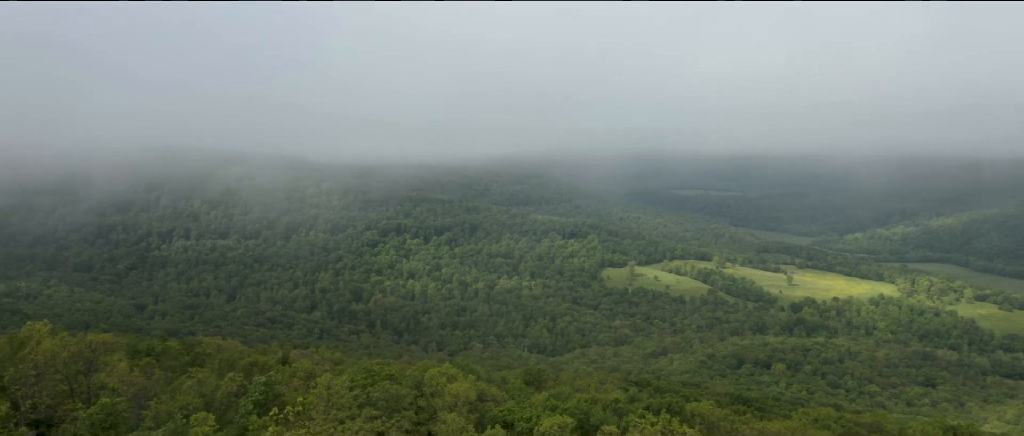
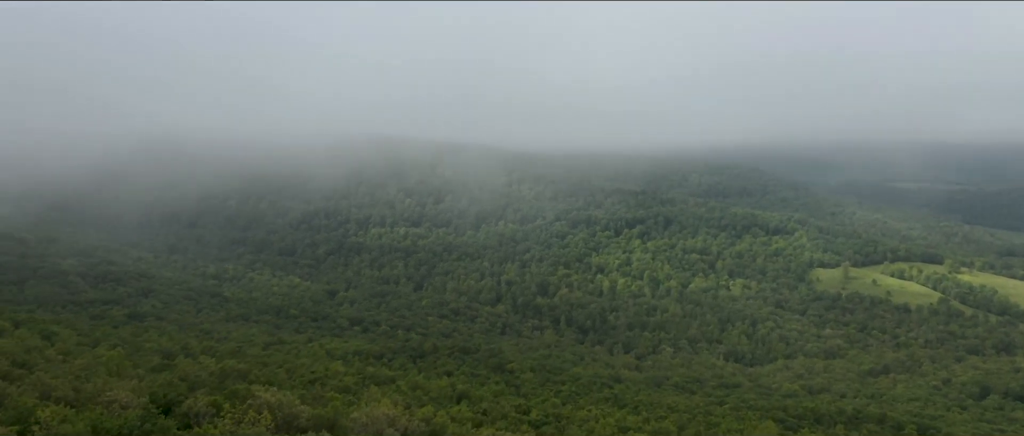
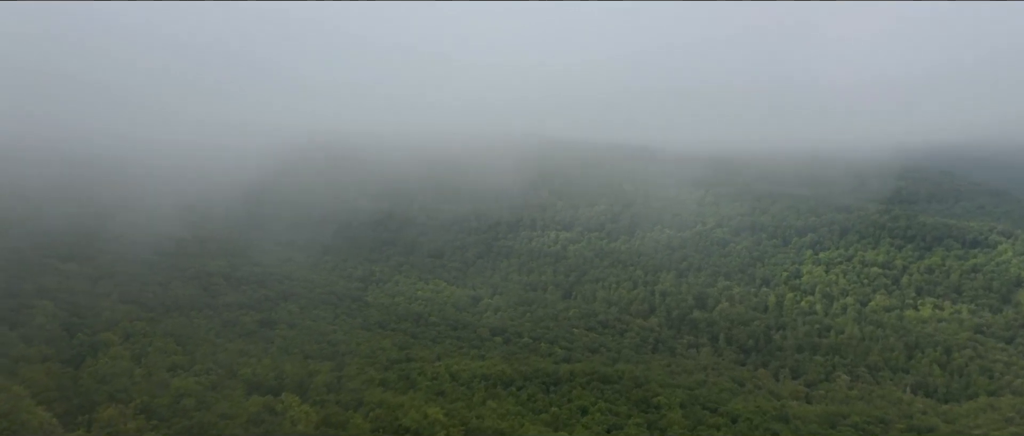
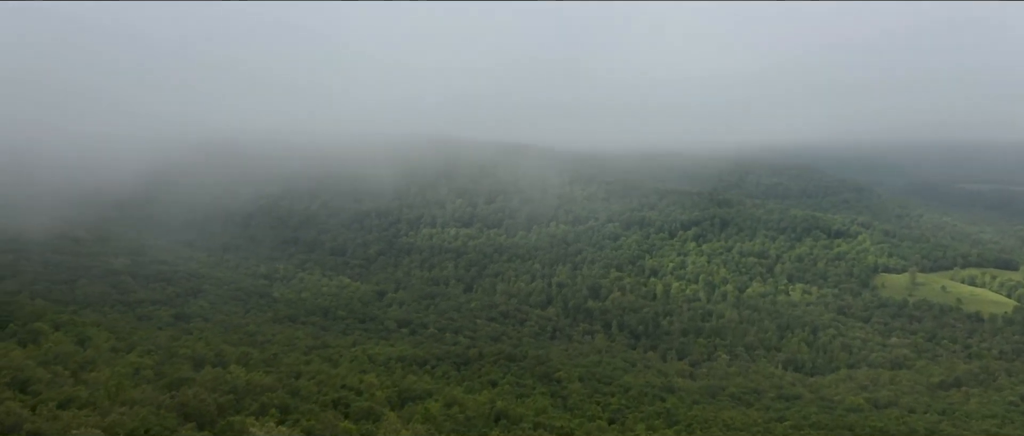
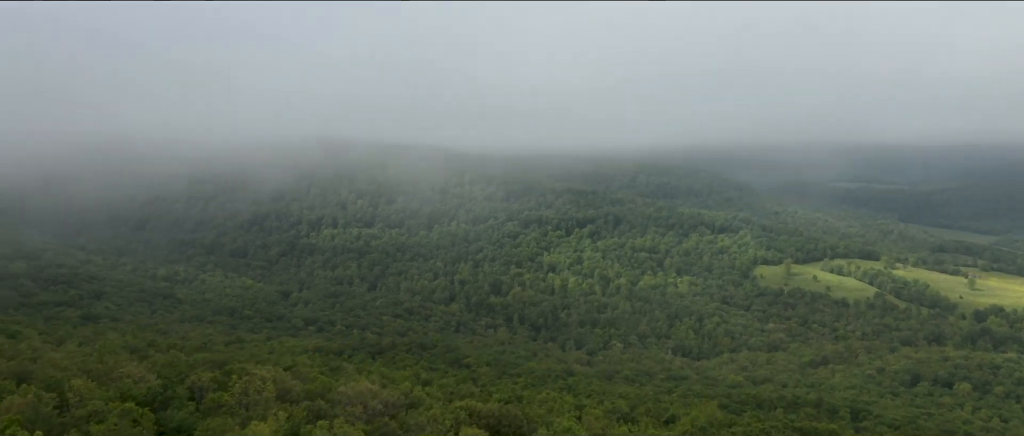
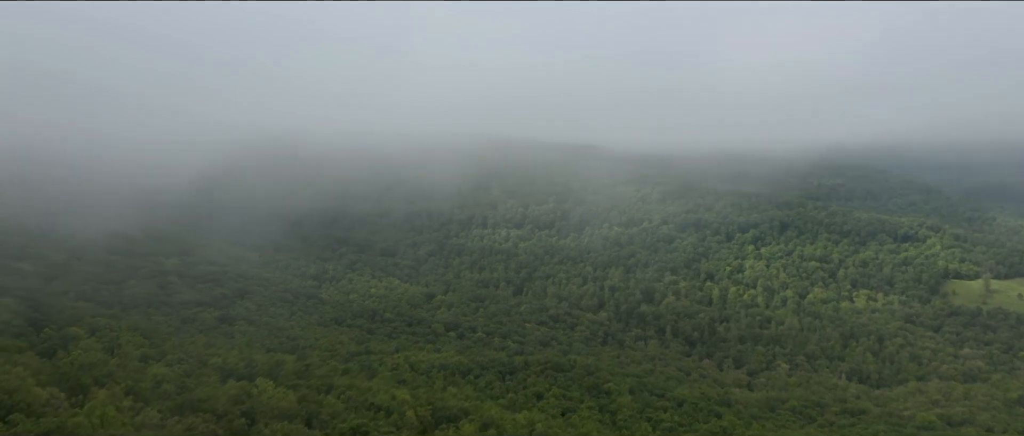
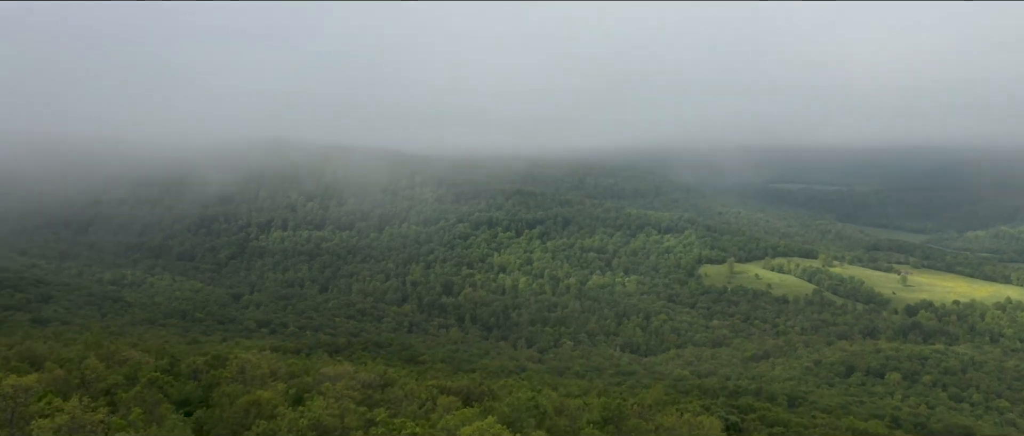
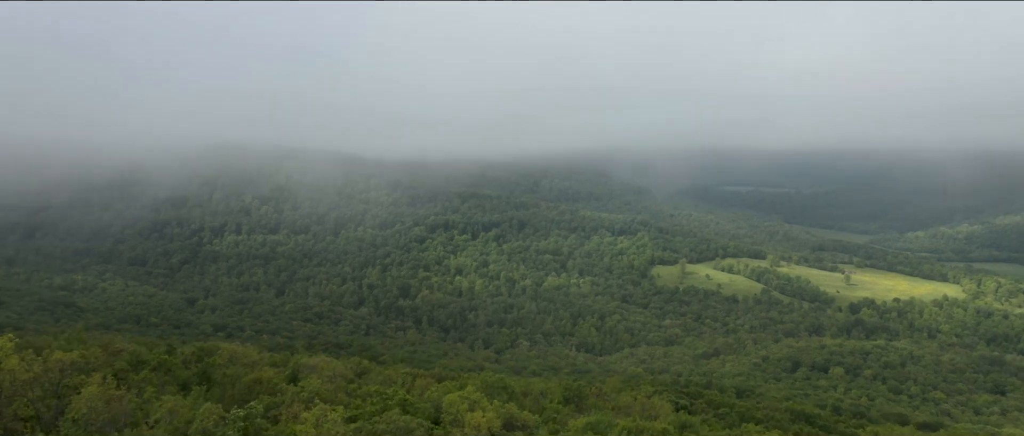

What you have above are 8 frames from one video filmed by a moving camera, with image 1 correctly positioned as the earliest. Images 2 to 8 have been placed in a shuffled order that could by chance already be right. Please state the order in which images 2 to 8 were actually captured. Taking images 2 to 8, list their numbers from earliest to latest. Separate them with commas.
8, 7, 5, 2, 4, 6, 3
